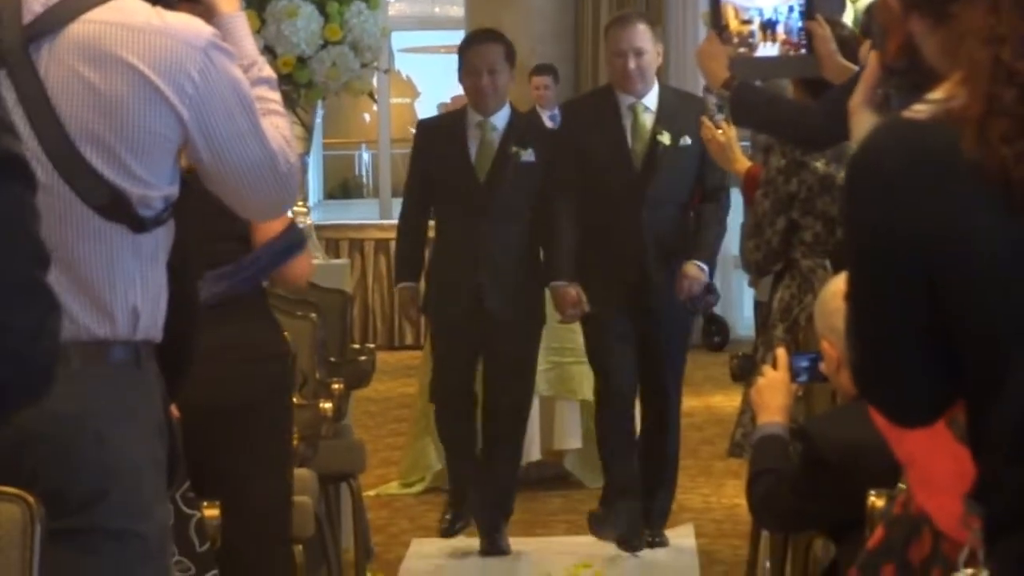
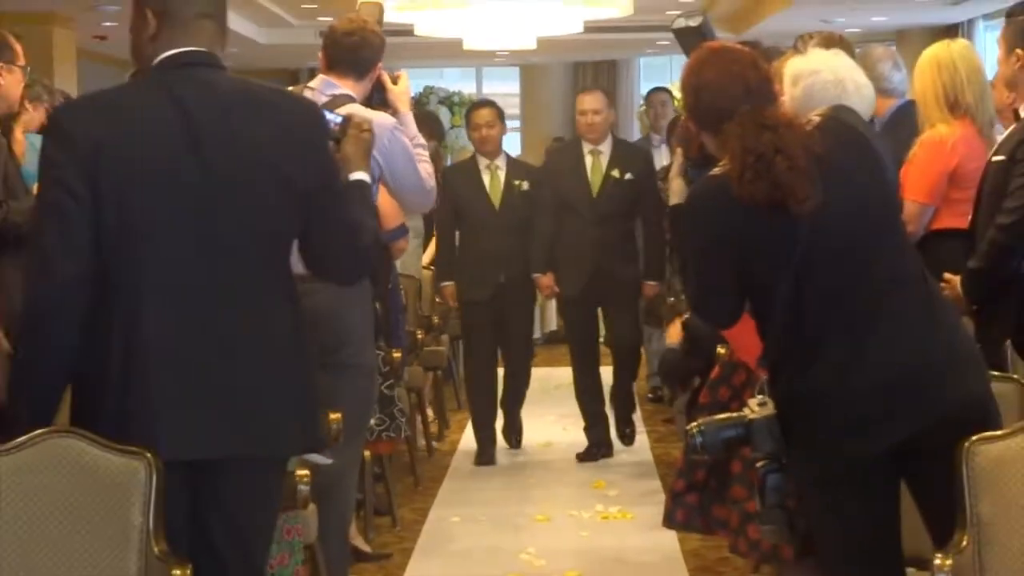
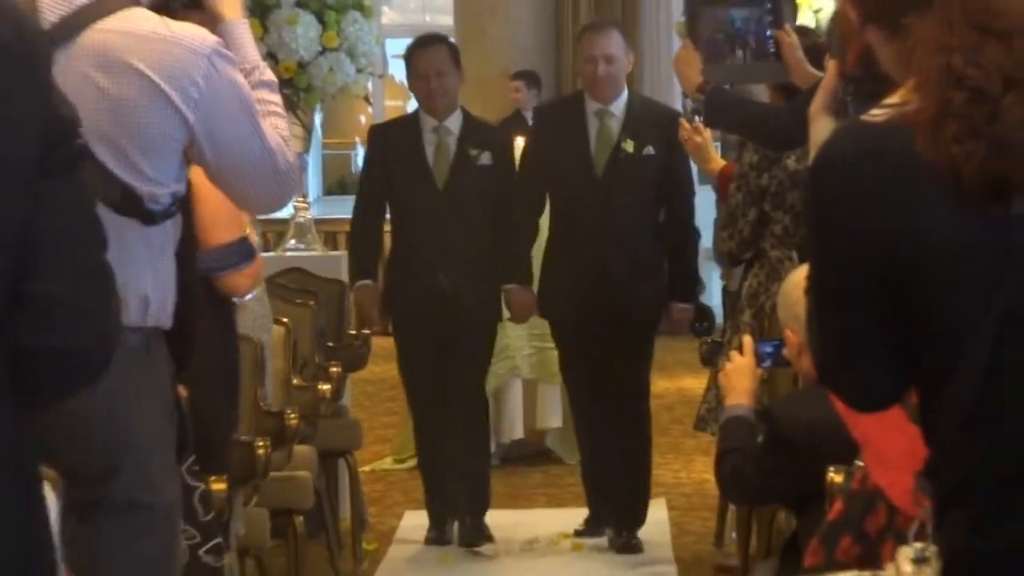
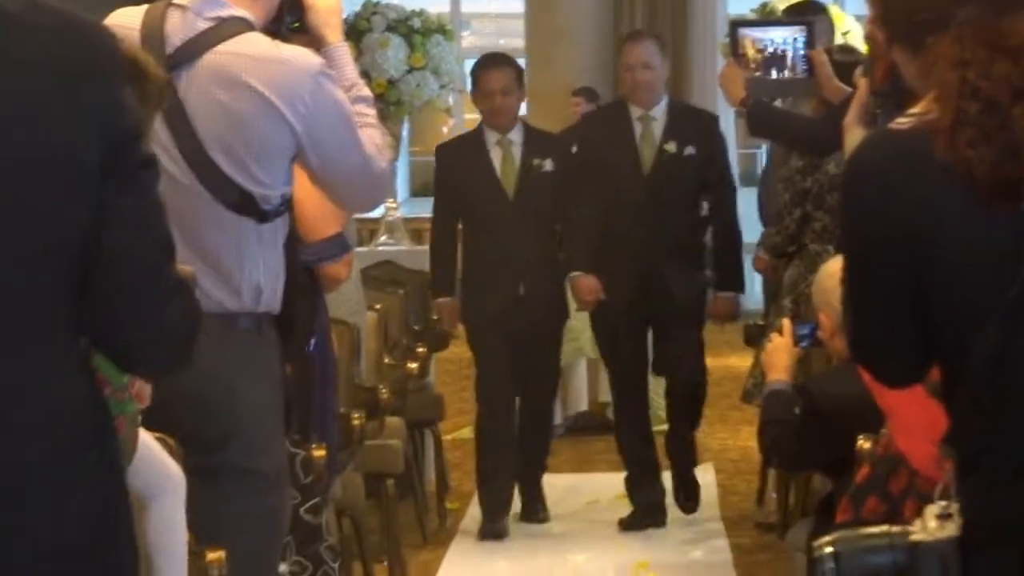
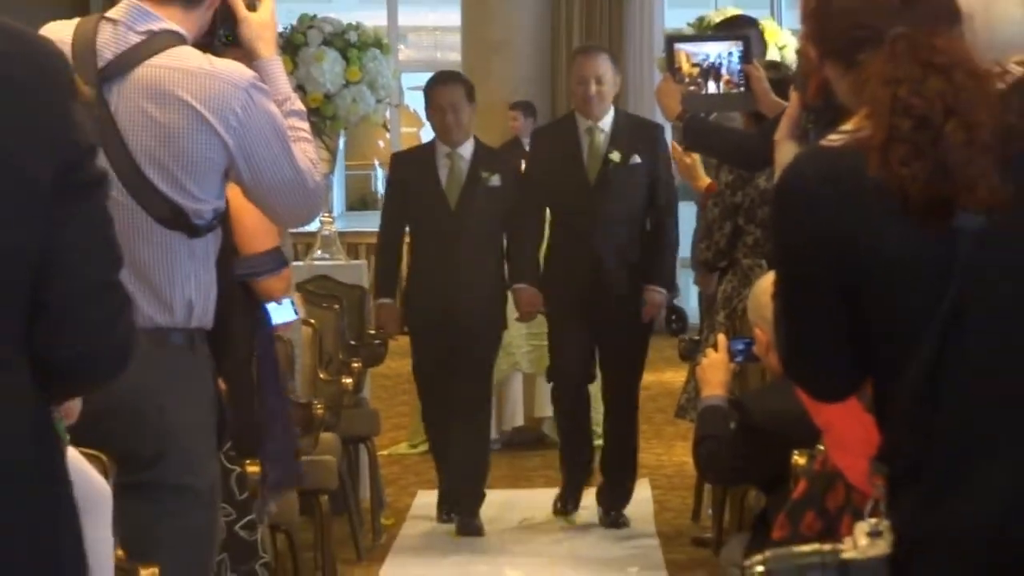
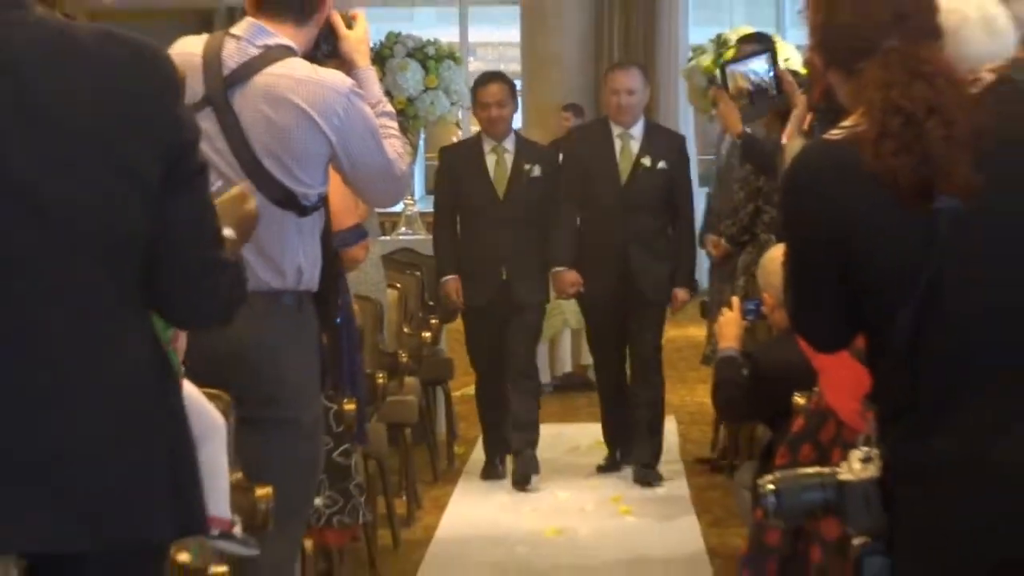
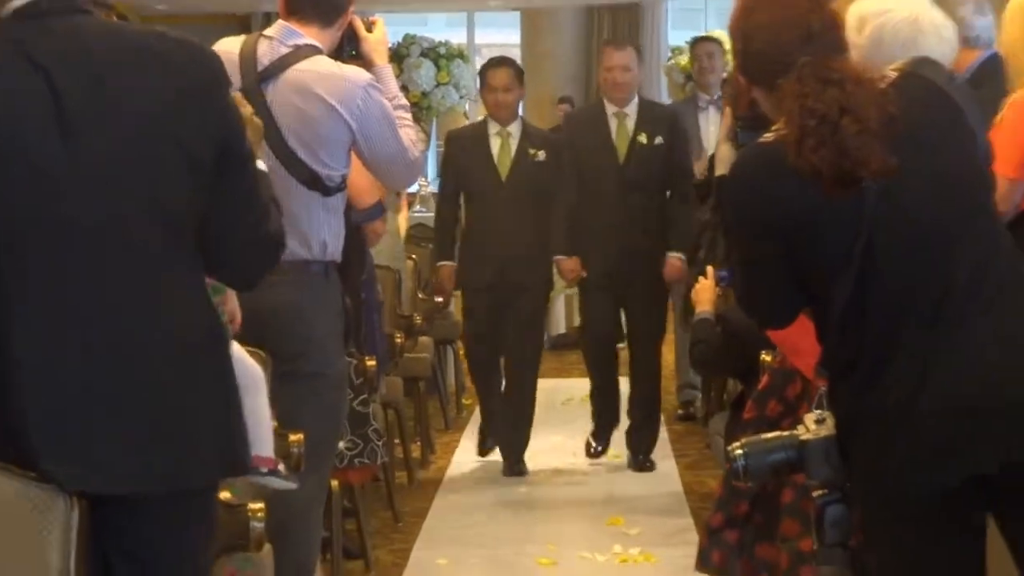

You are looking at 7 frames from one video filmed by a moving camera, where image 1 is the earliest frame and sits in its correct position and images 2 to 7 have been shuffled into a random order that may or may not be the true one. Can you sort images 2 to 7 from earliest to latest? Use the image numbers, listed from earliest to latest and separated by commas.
3, 5, 4, 6, 7, 2
